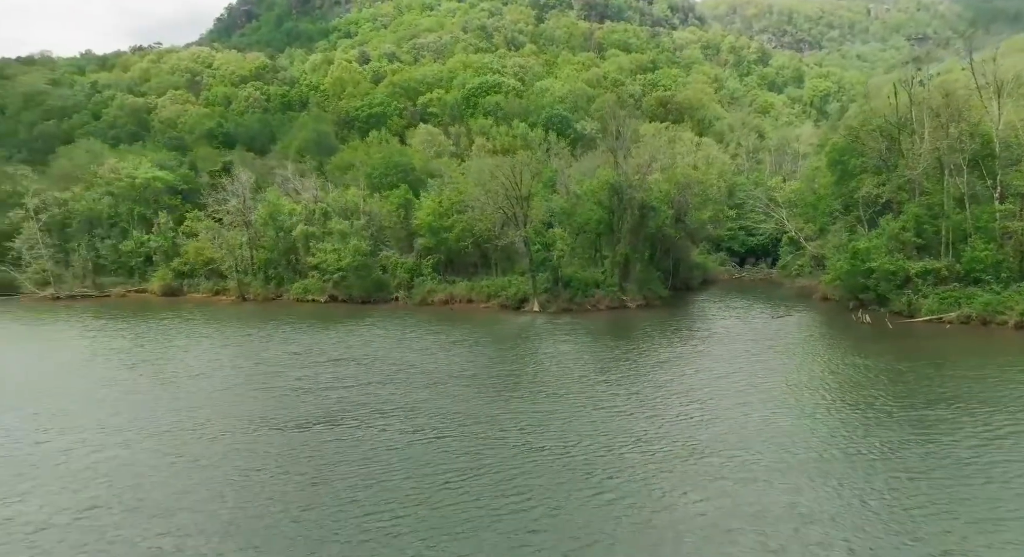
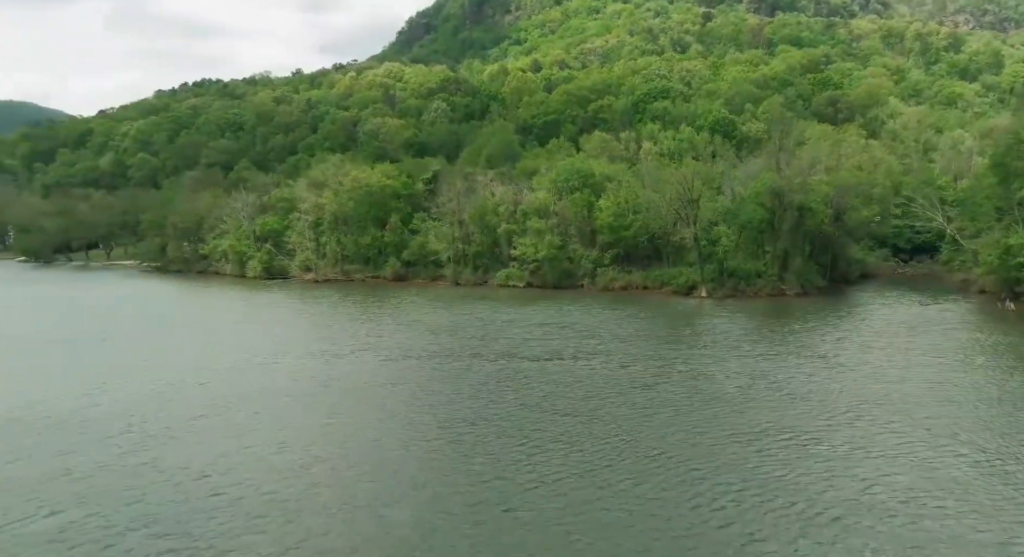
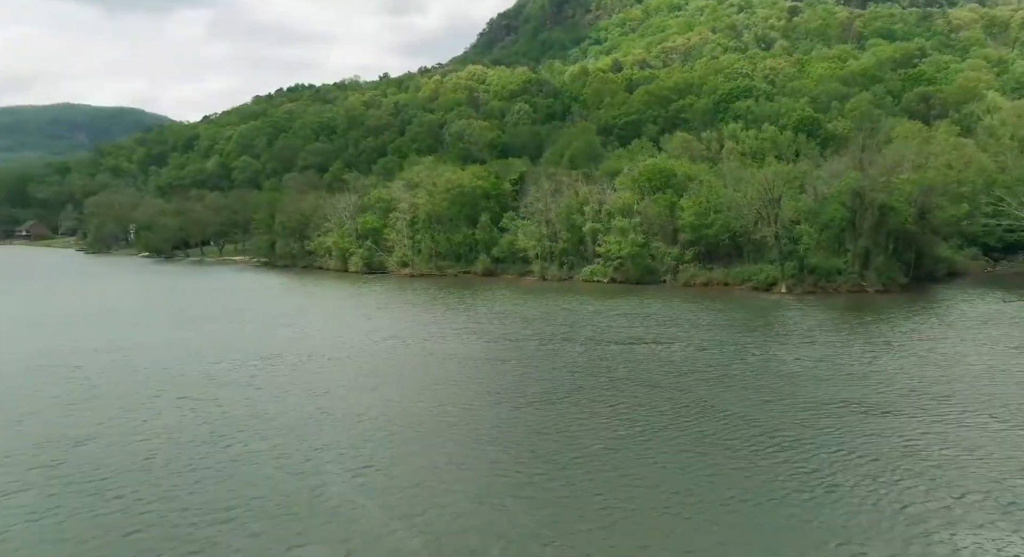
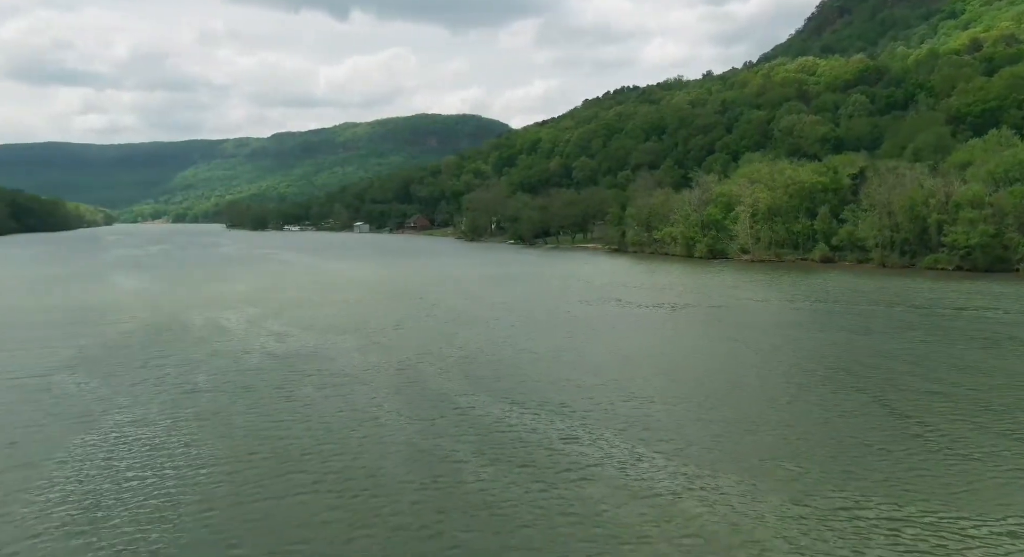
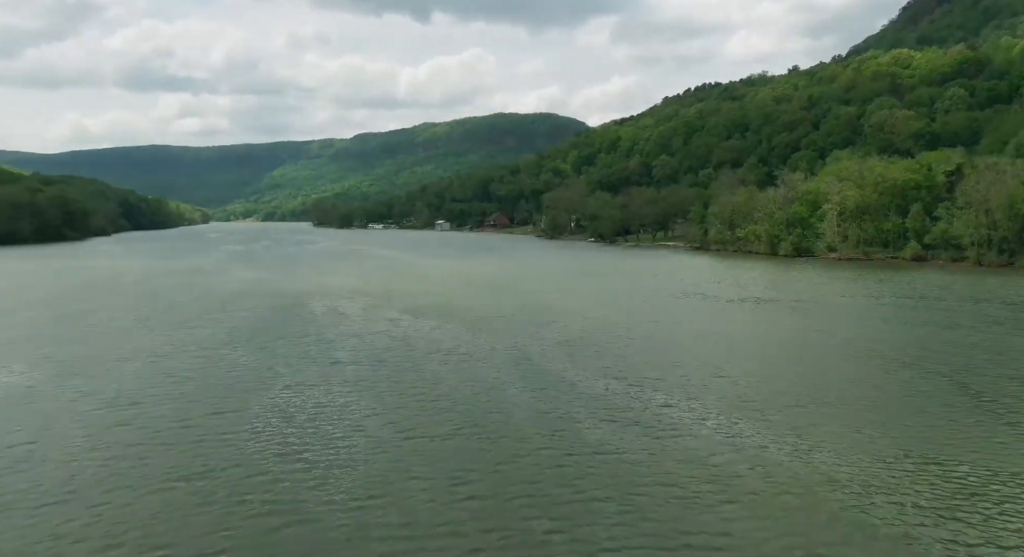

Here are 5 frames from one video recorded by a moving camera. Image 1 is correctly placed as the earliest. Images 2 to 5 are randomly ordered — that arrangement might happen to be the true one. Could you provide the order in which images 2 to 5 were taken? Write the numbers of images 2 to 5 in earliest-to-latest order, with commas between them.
2, 3, 4, 5
